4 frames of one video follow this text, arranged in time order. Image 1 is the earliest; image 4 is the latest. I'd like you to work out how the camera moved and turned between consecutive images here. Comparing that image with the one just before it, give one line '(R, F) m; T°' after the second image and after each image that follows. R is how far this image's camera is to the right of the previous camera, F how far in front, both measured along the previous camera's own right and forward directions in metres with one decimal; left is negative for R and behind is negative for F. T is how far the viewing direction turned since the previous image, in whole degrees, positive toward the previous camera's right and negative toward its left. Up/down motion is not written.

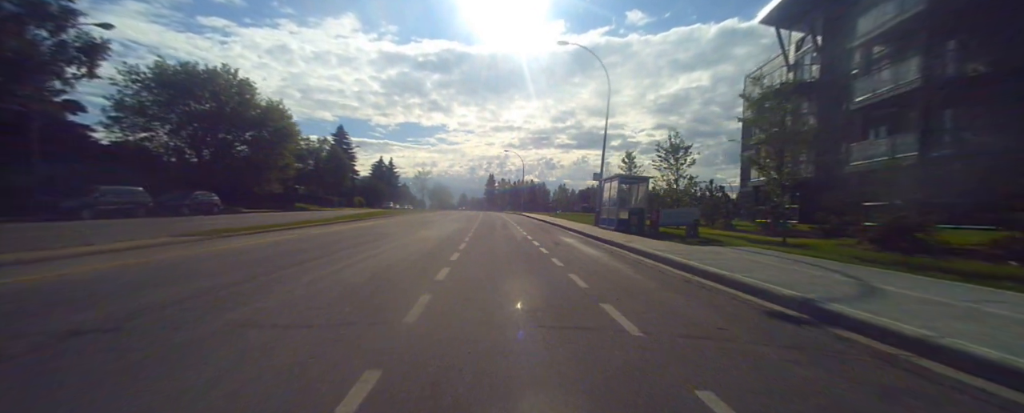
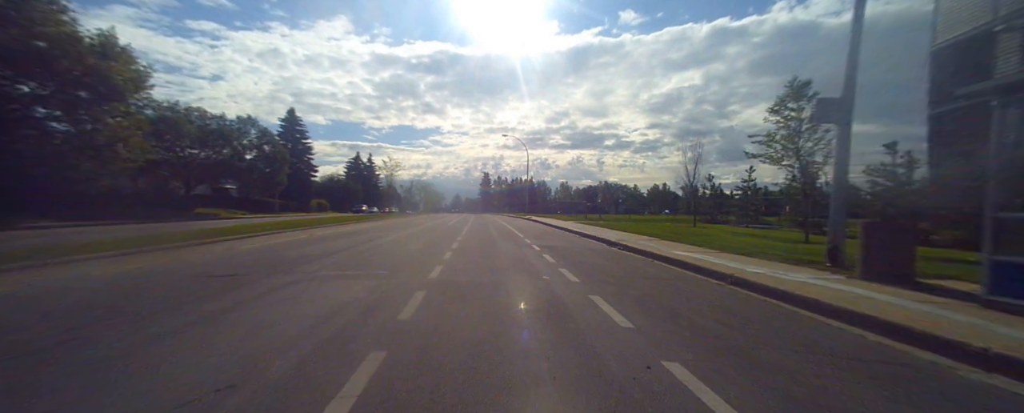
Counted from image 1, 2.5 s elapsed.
(0.0, +1.7) m; +1°
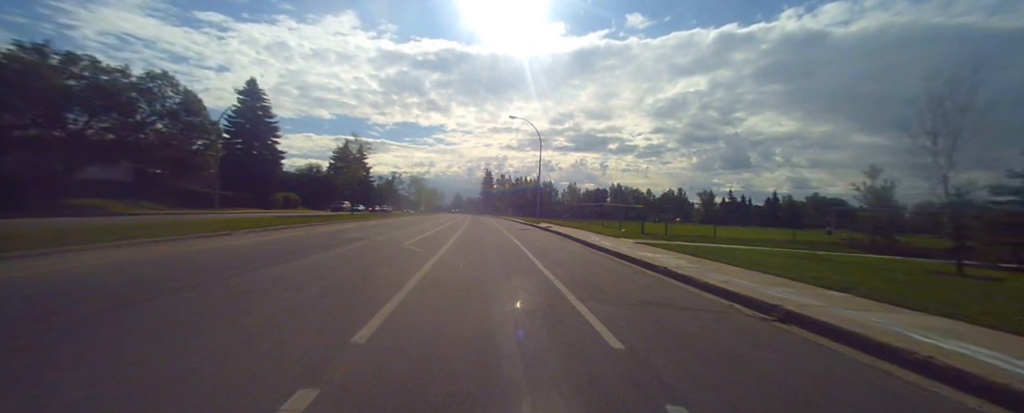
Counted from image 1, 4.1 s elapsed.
(-0.1, +0.4) m; 0°
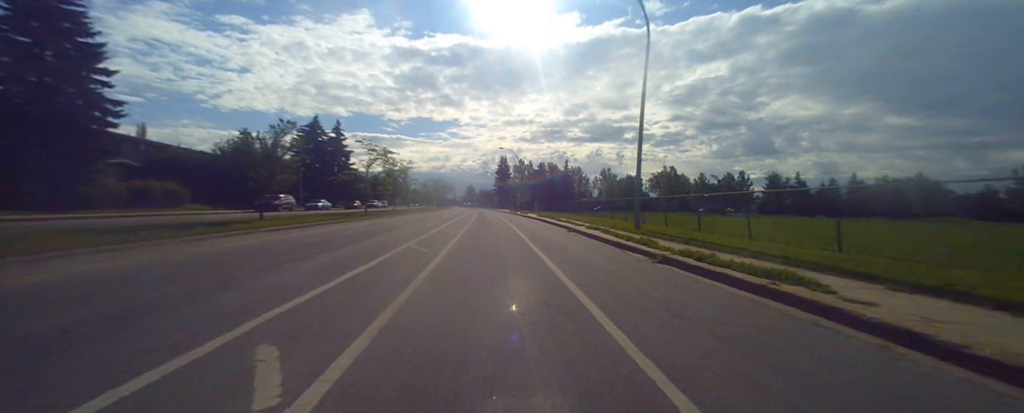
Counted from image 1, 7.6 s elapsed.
(-0.3, +2.7) m; -3°
